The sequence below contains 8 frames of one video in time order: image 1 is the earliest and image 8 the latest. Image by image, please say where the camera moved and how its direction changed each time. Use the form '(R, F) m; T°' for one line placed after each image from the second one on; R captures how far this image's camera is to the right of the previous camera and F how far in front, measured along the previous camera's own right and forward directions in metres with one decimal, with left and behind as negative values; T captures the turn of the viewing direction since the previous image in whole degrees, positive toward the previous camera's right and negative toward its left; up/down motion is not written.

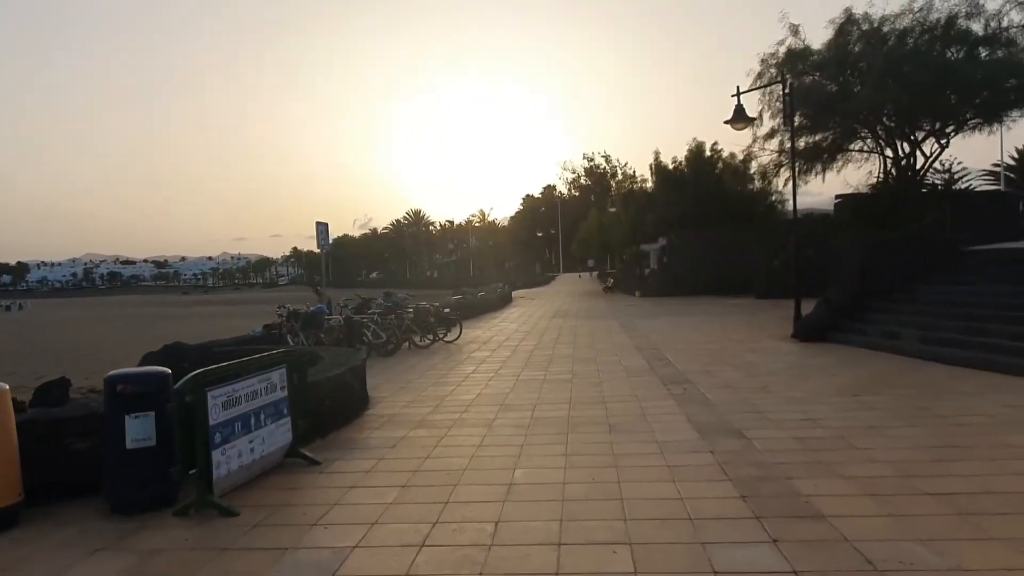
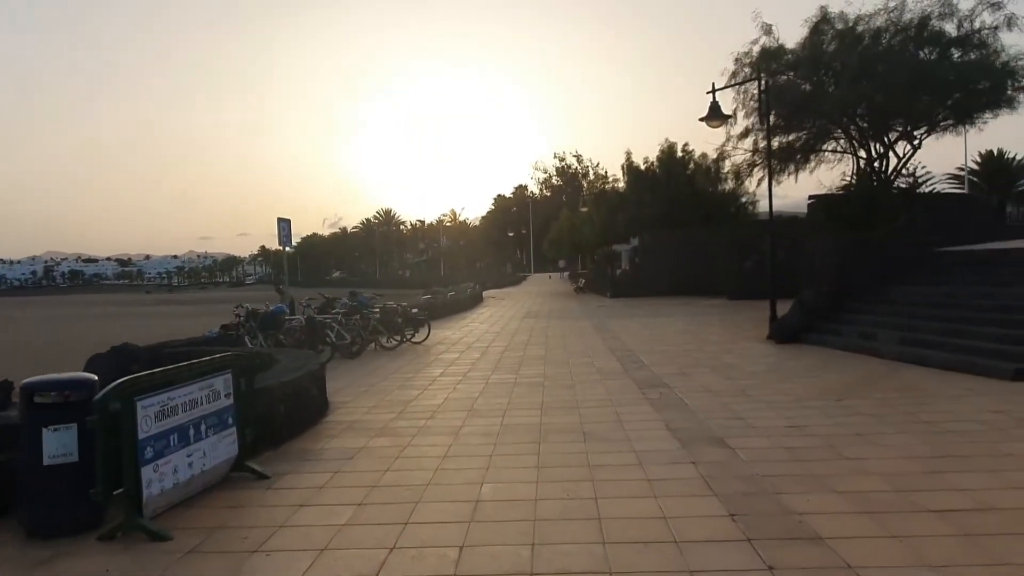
(0.0, +0.5) m; +2°
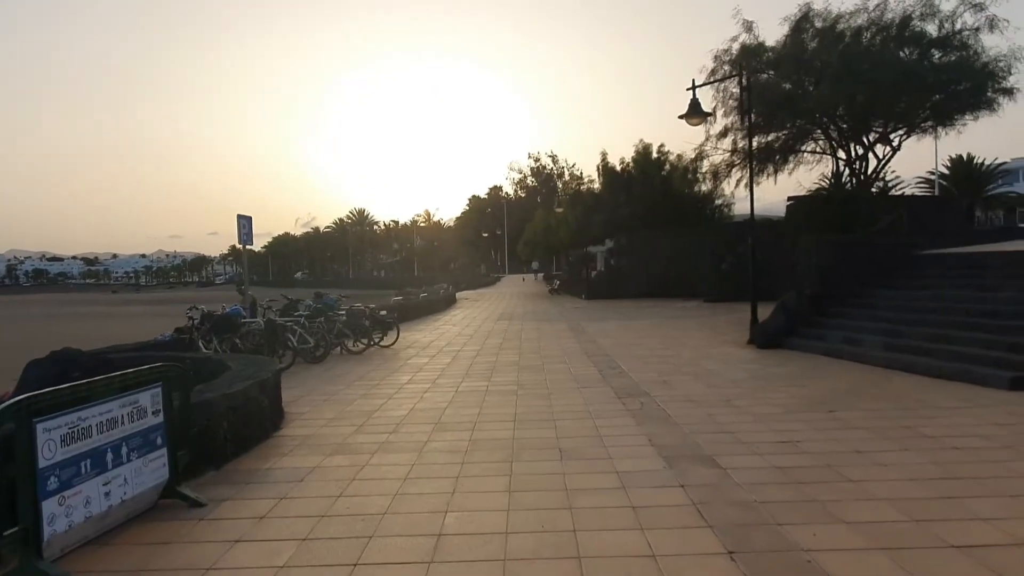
(0.0, +0.6) m; +2°
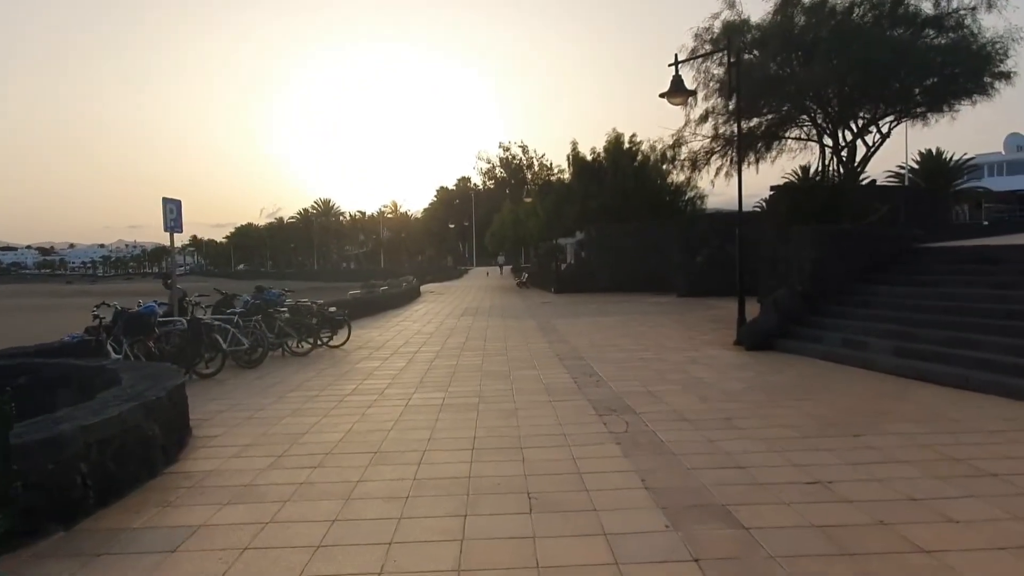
(+0.1, +1.5) m; +2°
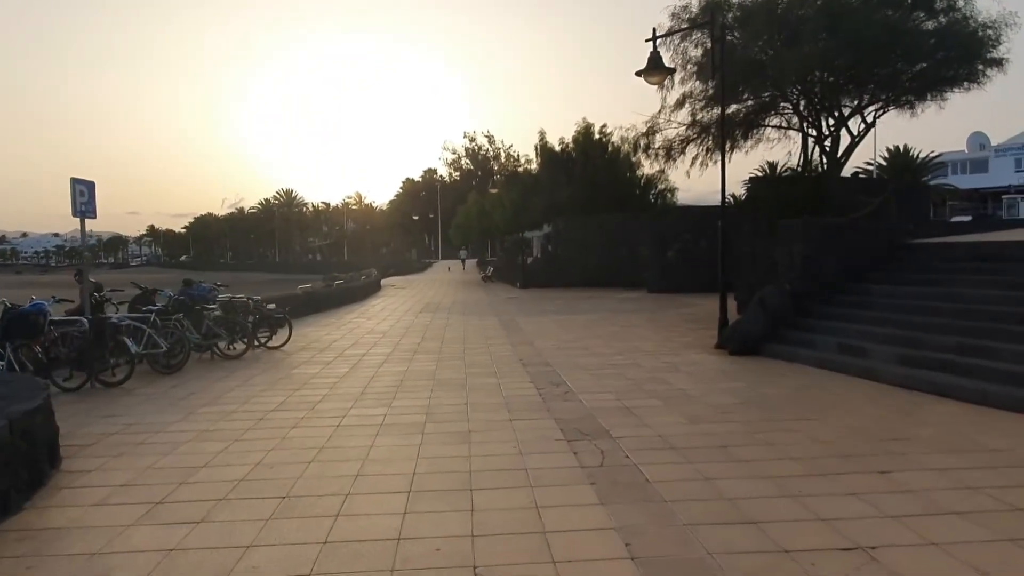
(+0.1, +1.4) m; +3°
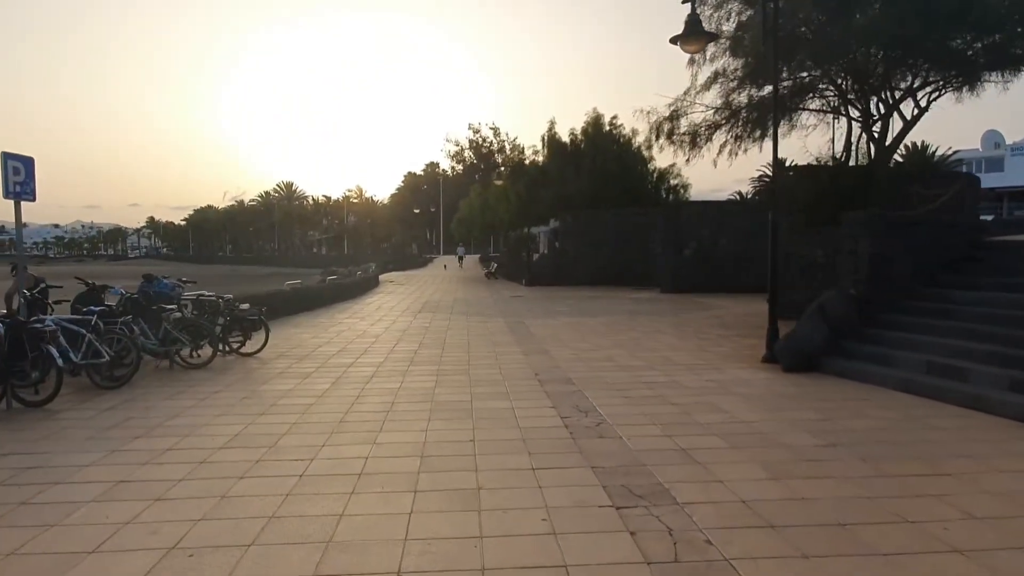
(-0.2, +1.8) m; 0°
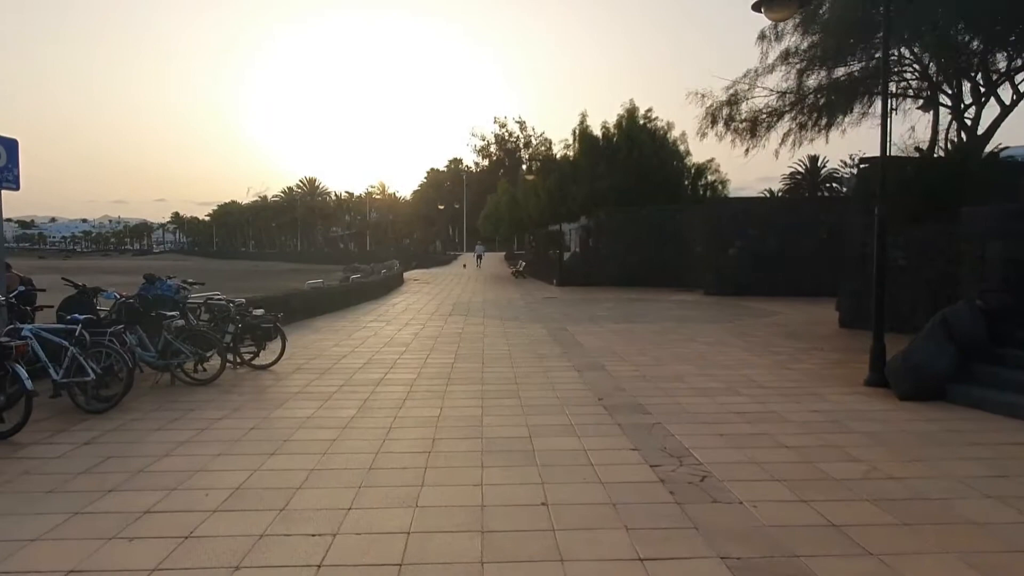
(-0.4, +1.5) m; -2°
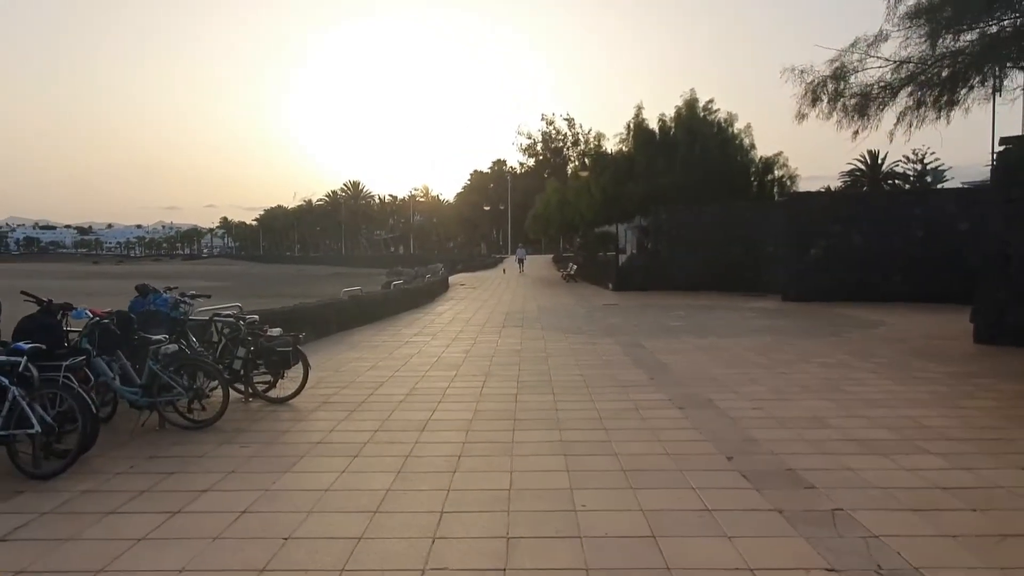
(-0.4, +2.2) m; -3°
